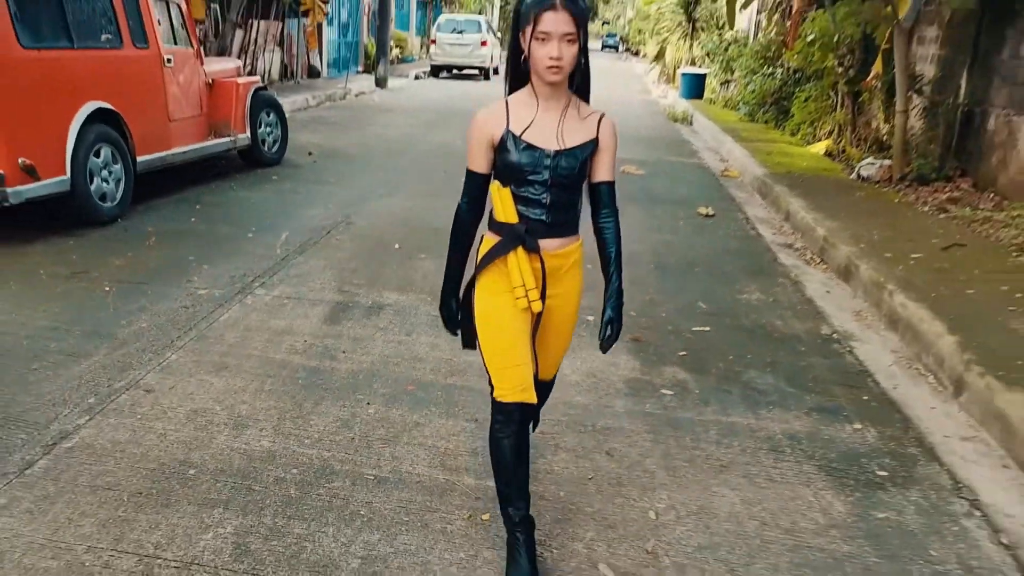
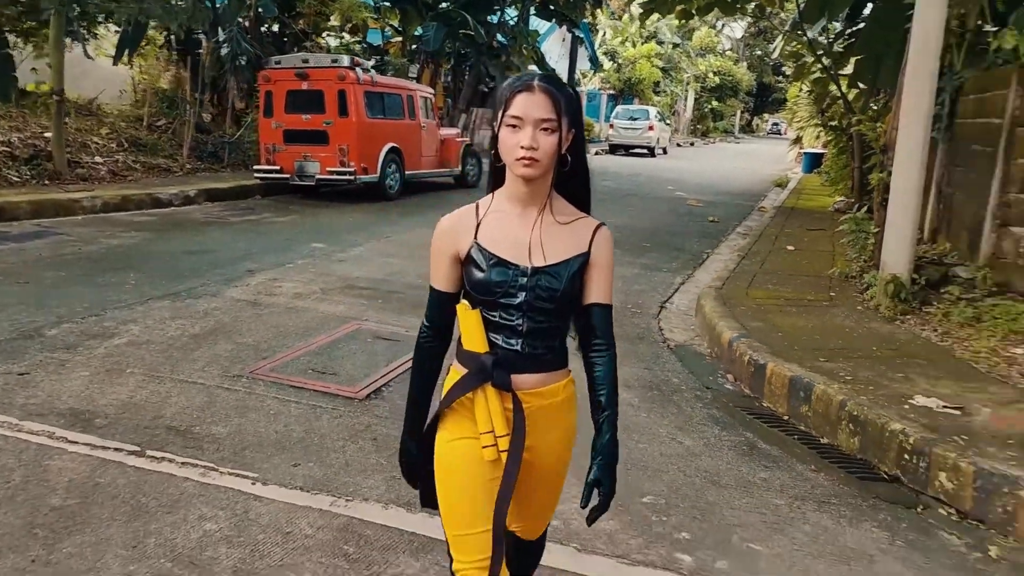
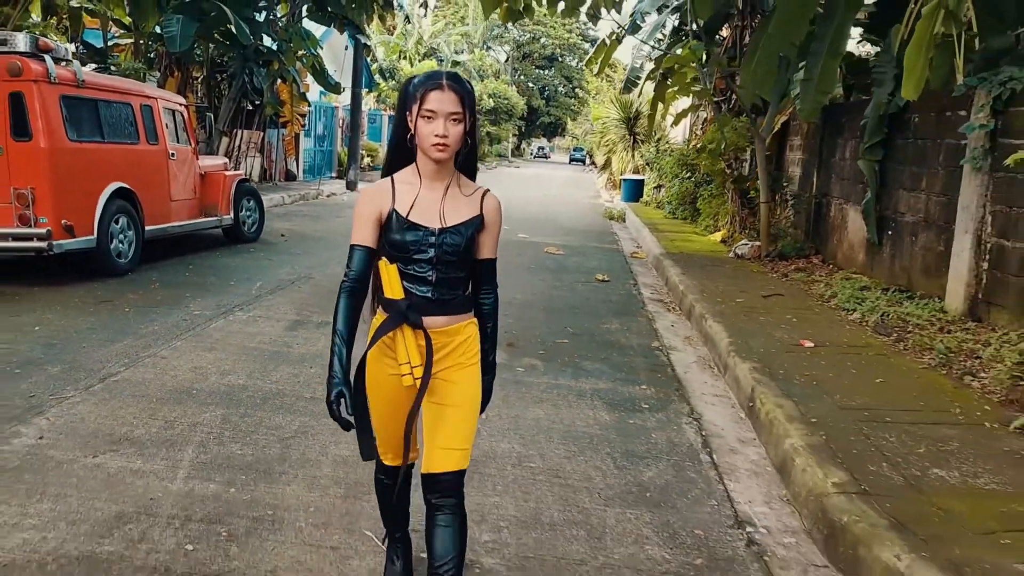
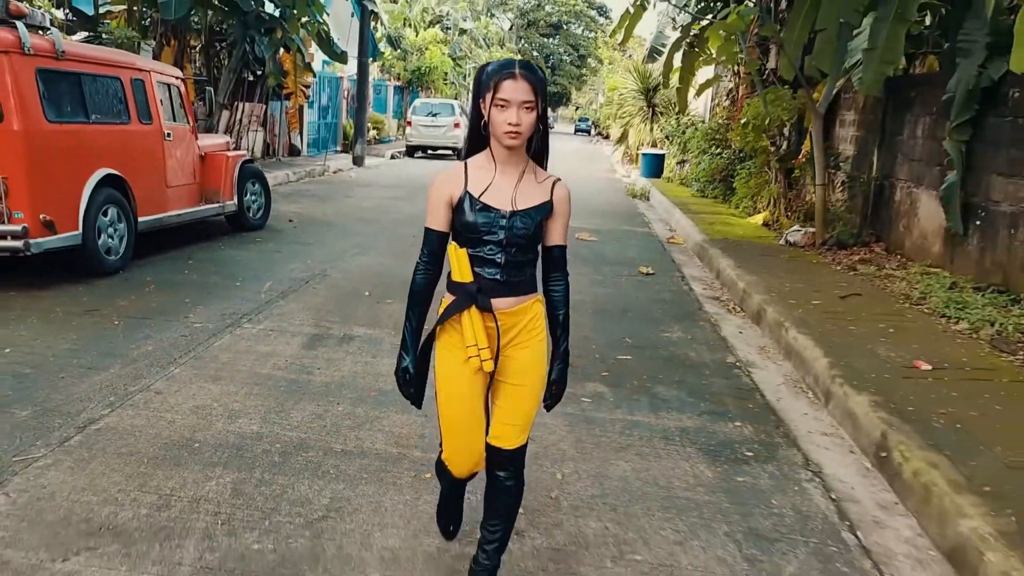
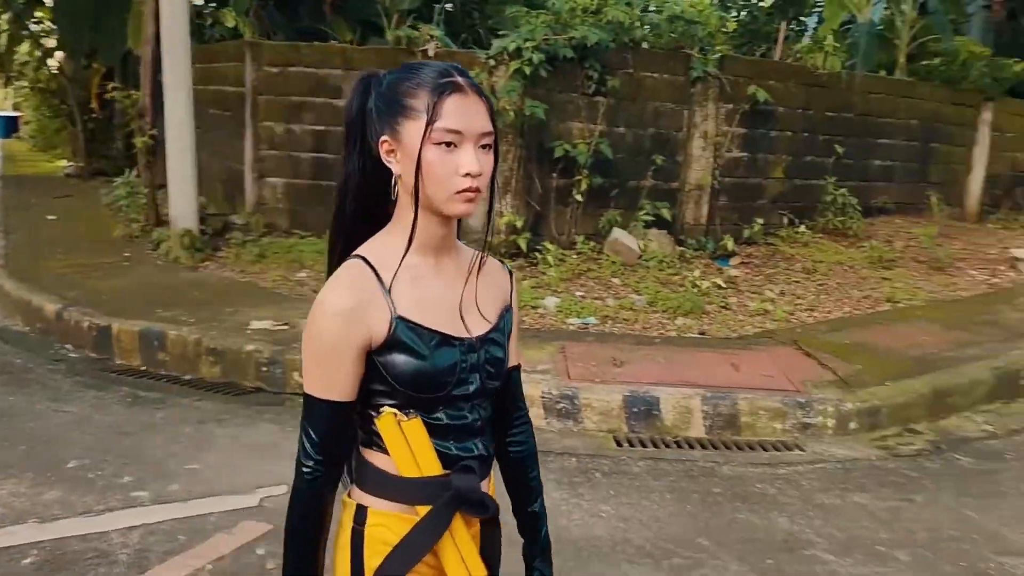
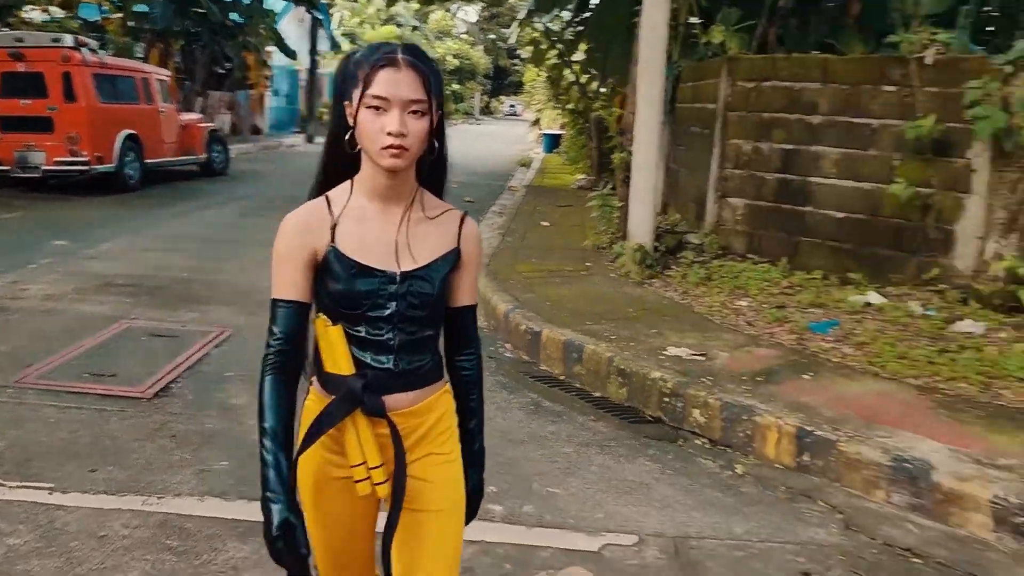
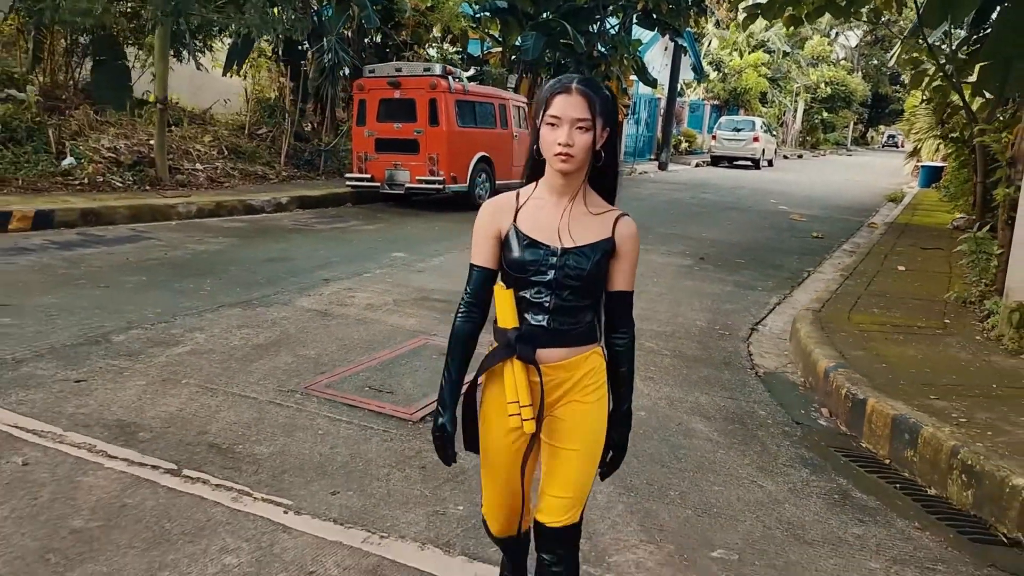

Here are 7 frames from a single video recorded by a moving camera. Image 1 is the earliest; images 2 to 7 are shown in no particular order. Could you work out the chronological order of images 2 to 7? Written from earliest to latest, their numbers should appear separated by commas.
4, 3, 7, 2, 6, 5
